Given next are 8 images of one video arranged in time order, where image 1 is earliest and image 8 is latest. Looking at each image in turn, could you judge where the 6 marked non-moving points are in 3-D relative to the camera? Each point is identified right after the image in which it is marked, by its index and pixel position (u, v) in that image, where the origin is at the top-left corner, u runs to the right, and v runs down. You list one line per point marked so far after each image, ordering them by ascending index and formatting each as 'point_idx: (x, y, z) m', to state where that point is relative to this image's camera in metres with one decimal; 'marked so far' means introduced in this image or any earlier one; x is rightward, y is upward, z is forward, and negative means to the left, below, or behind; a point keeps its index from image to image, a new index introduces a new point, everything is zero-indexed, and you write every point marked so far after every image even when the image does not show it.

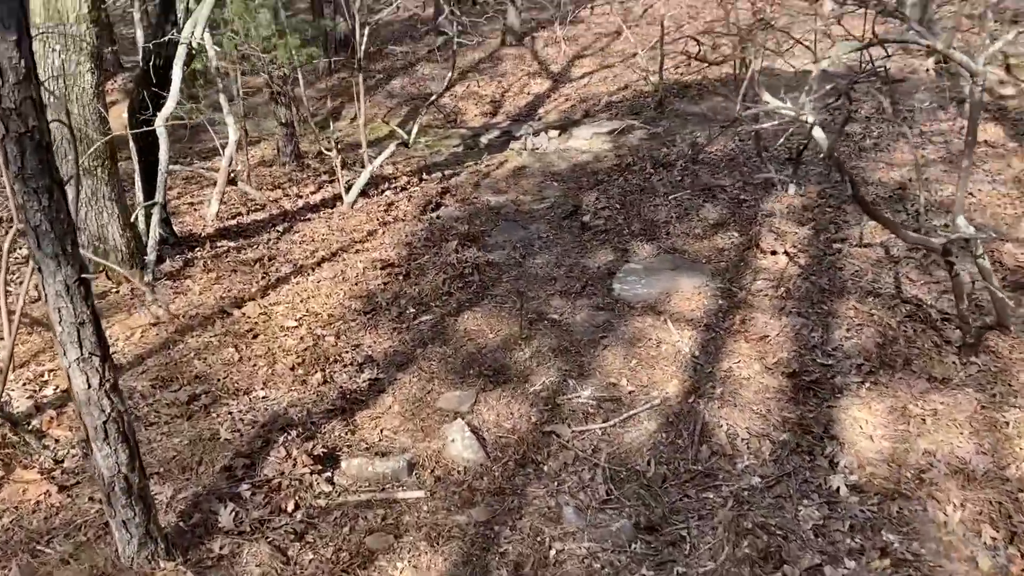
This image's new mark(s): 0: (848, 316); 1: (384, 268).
0: (+2.5, -0.3, +4.7) m
1: (-1.4, +0.2, +7.1) m
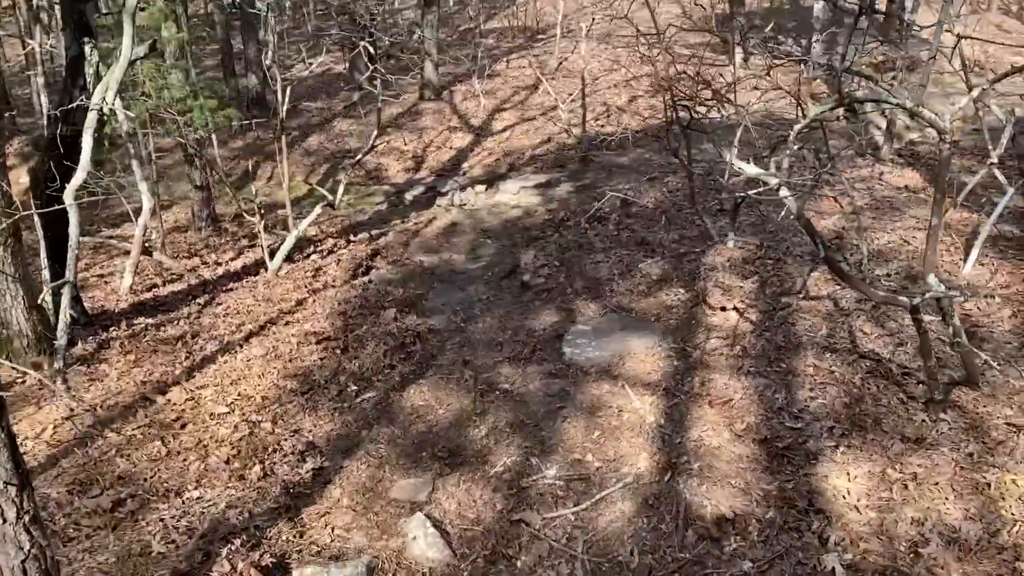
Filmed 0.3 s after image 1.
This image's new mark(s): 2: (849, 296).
0: (+2.2, -0.7, +4.7) m
1: (-2.0, -0.5, +6.7) m
2: (+2.9, -0.1, +5.5) m
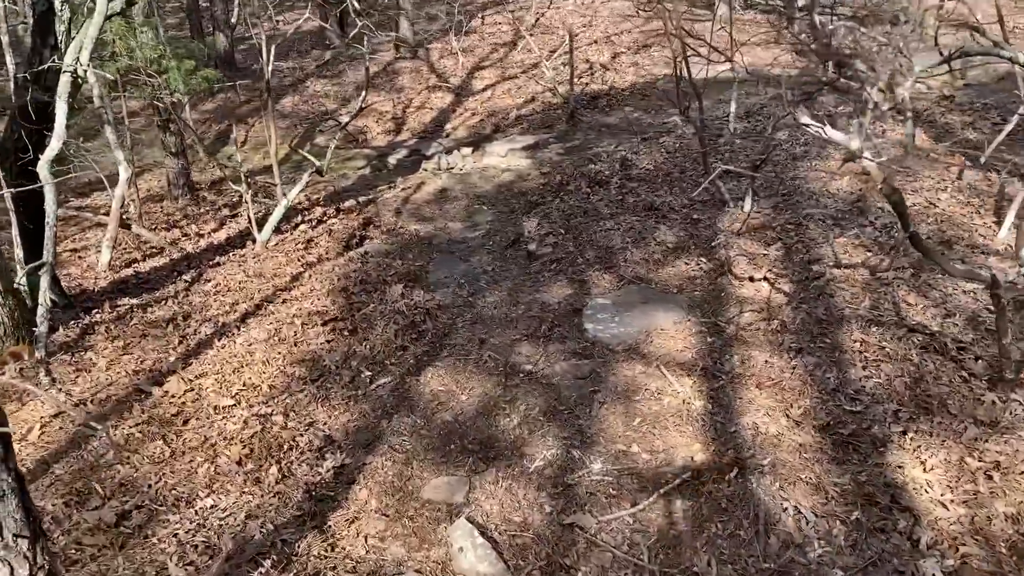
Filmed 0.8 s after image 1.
0: (+2.4, -0.5, +4.4) m
1: (-1.8, -0.3, +6.3) m
2: (+3.1, +0.2, +5.3) m
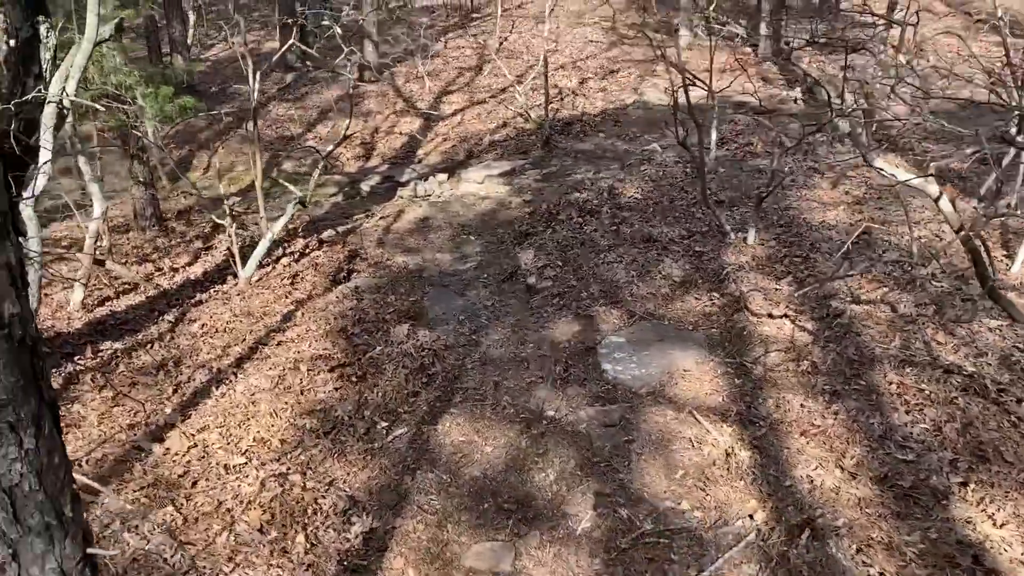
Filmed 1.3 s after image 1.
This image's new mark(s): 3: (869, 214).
0: (+2.6, -0.7, +4.4) m
1: (-1.7, -0.8, +6.0) m
2: (+3.2, -0.1, +5.3) m
3: (+3.9, +0.9, +7.1) m
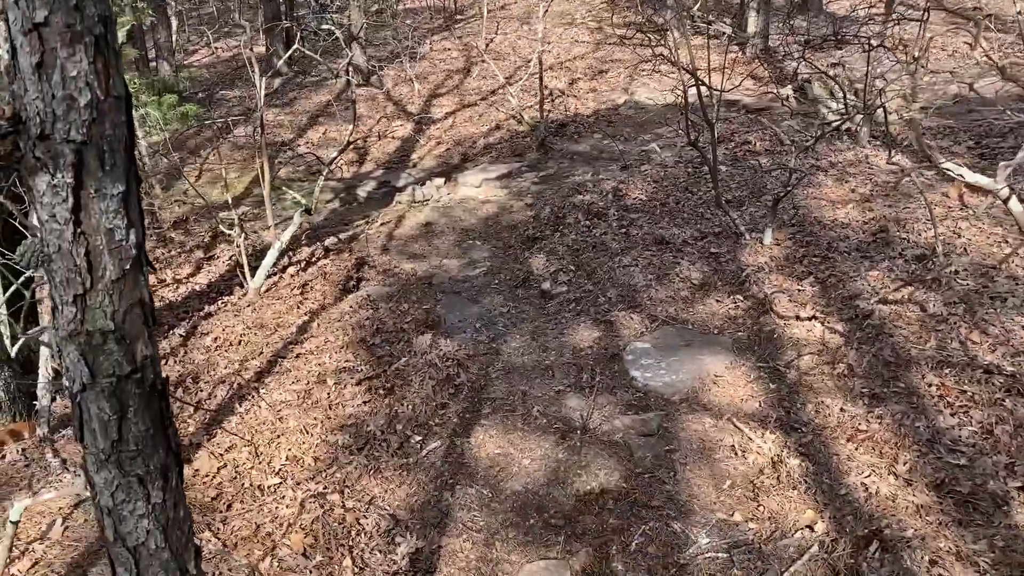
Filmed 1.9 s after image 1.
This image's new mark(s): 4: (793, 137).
0: (+2.9, -0.7, +4.4) m
1: (-1.4, -0.9, +6.0) m
2: (+3.5, -0.1, +5.3) m
3: (+4.1, +0.9, +7.1) m
4: (+4.3, +2.3, +9.8) m
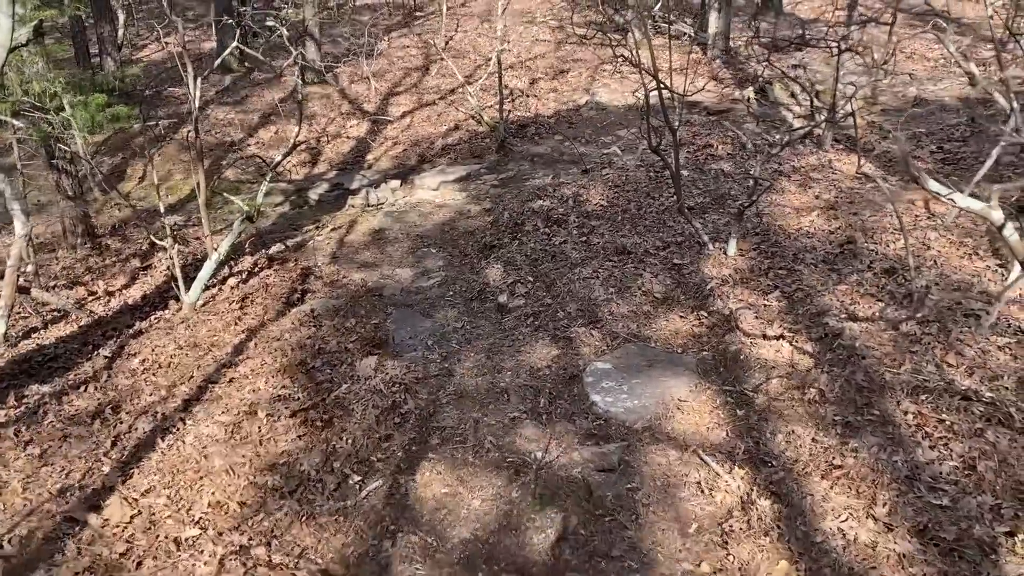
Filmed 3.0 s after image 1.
0: (+2.6, -0.9, +4.1) m
1: (-1.9, -1.1, +5.5) m
2: (+3.1, -0.2, +5.0) m
3: (+3.6, +0.8, +6.9) m
4: (+3.6, +2.2, +9.6) m
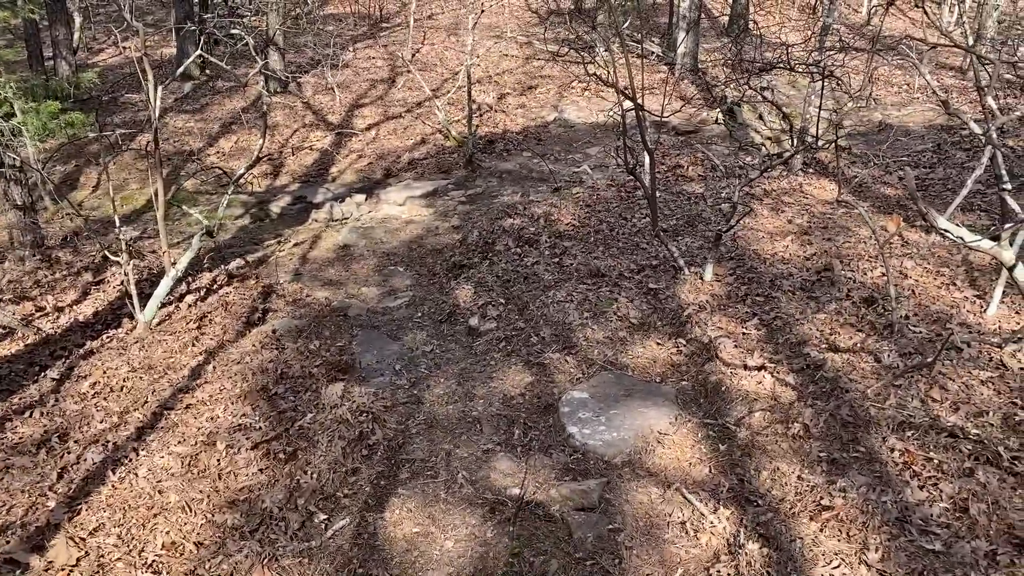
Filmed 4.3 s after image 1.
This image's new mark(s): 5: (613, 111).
0: (+2.4, -1.1, +4.0) m
1: (-2.1, -1.3, +5.1) m
2: (+2.9, -0.5, +5.0) m
3: (+3.3, +0.5, +6.9) m
4: (+3.2, +1.9, +9.6) m
5: (+1.6, +2.8, +10.1) m
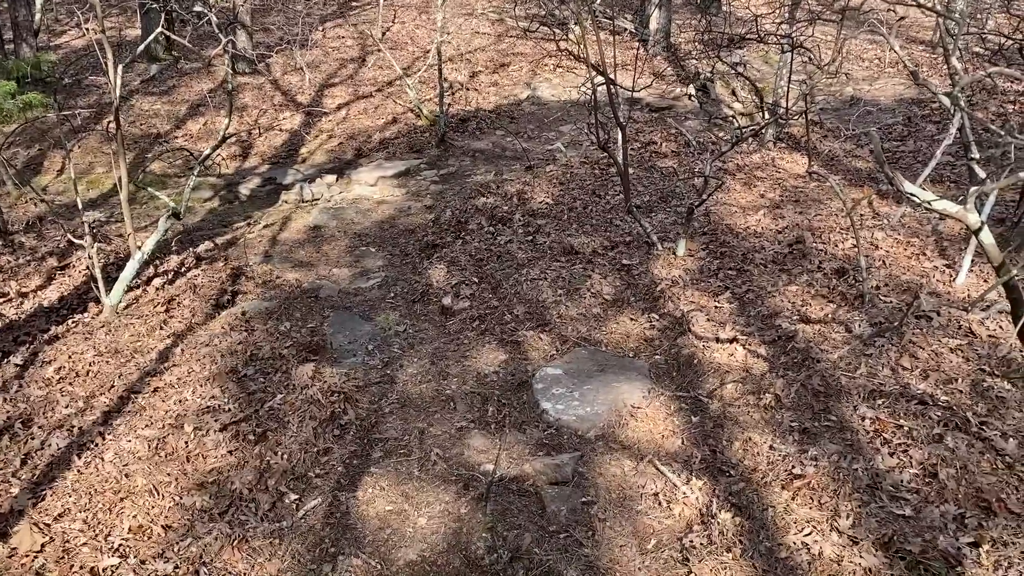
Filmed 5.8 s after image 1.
0: (+2.2, -0.9, +4.1) m
1: (-2.3, -1.1, +5.0) m
2: (+2.7, -0.2, +5.0) m
3: (+3.0, +0.8, +6.9) m
4: (+2.8, +2.2, +9.6) m
5: (+1.1, +3.1, +10.0) m
